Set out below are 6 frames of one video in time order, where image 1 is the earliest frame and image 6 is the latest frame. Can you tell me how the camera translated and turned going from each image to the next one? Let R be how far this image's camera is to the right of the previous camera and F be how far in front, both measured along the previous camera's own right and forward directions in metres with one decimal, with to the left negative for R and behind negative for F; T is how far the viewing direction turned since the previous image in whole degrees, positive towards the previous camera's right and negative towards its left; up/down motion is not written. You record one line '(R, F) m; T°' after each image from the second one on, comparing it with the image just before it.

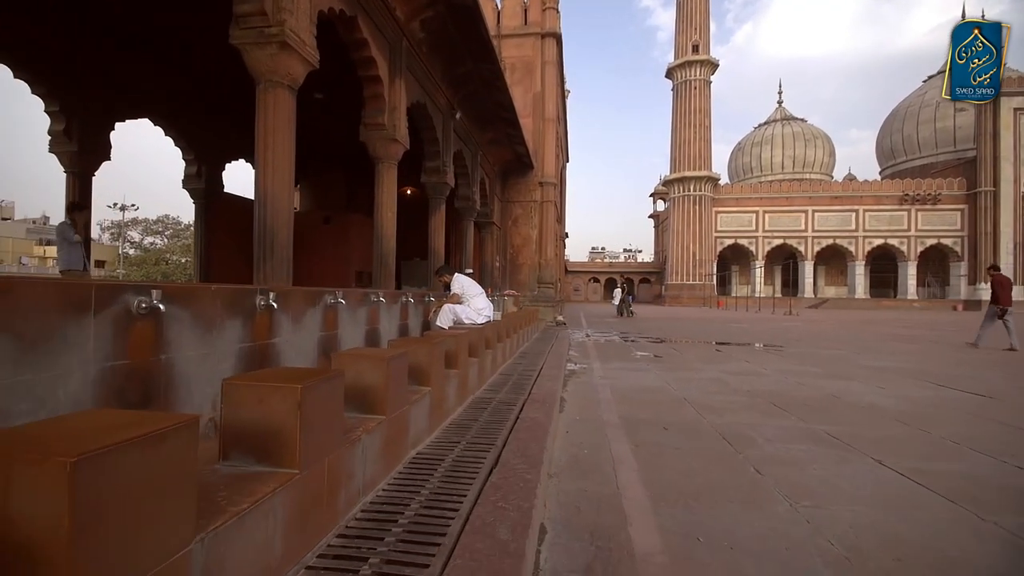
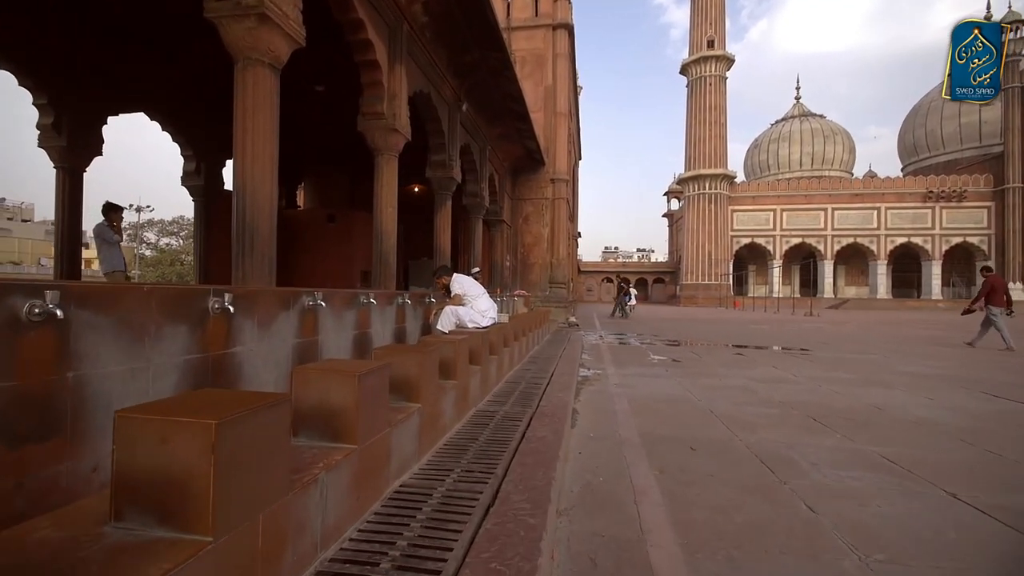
(+0.1, +0.5) m; -1°
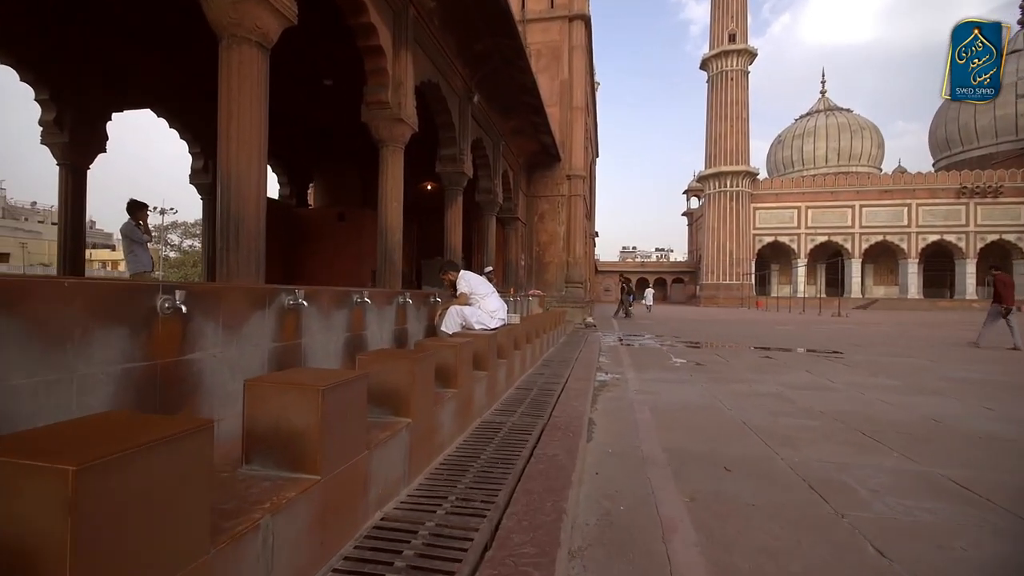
(+0.1, +0.4) m; -2°
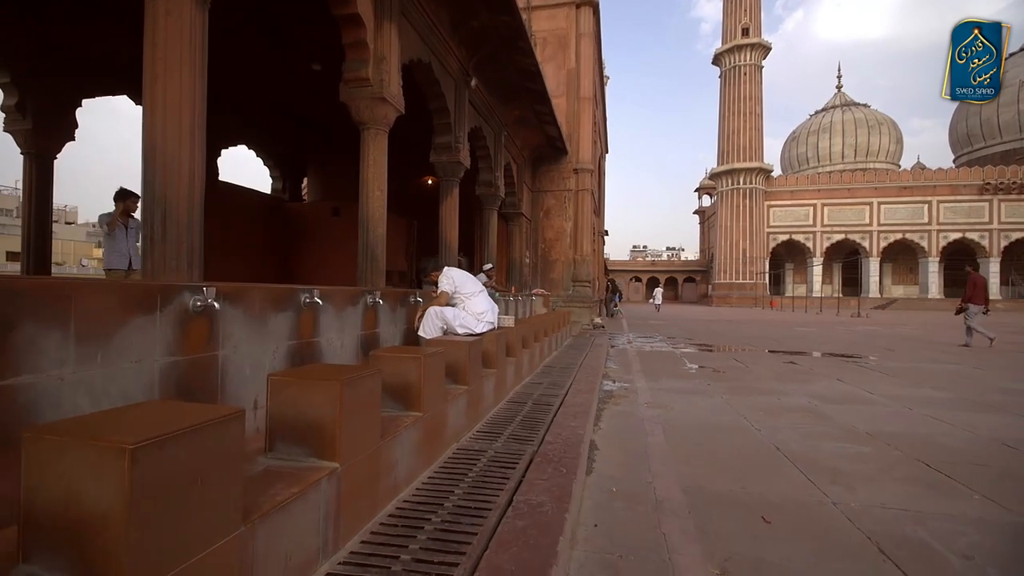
(+0.2, +0.6) m; -1°
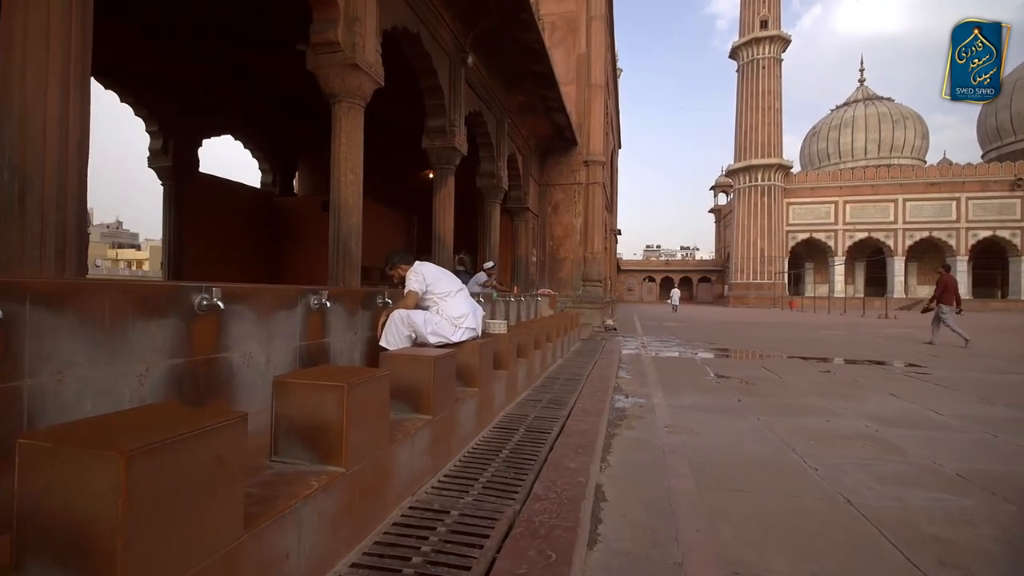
(+0.2, +0.8) m; -2°
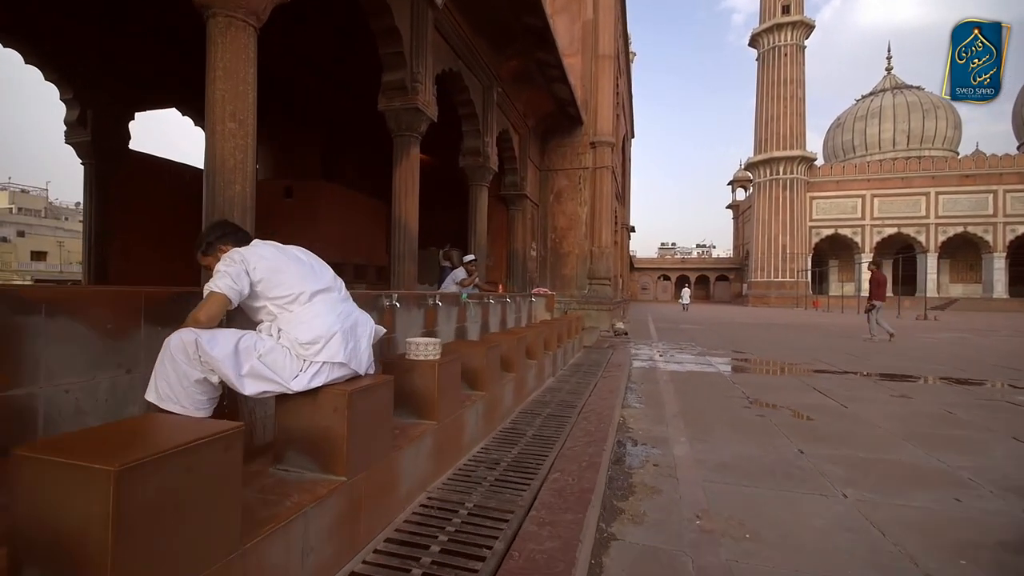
(+0.4, +1.5) m; -2°
